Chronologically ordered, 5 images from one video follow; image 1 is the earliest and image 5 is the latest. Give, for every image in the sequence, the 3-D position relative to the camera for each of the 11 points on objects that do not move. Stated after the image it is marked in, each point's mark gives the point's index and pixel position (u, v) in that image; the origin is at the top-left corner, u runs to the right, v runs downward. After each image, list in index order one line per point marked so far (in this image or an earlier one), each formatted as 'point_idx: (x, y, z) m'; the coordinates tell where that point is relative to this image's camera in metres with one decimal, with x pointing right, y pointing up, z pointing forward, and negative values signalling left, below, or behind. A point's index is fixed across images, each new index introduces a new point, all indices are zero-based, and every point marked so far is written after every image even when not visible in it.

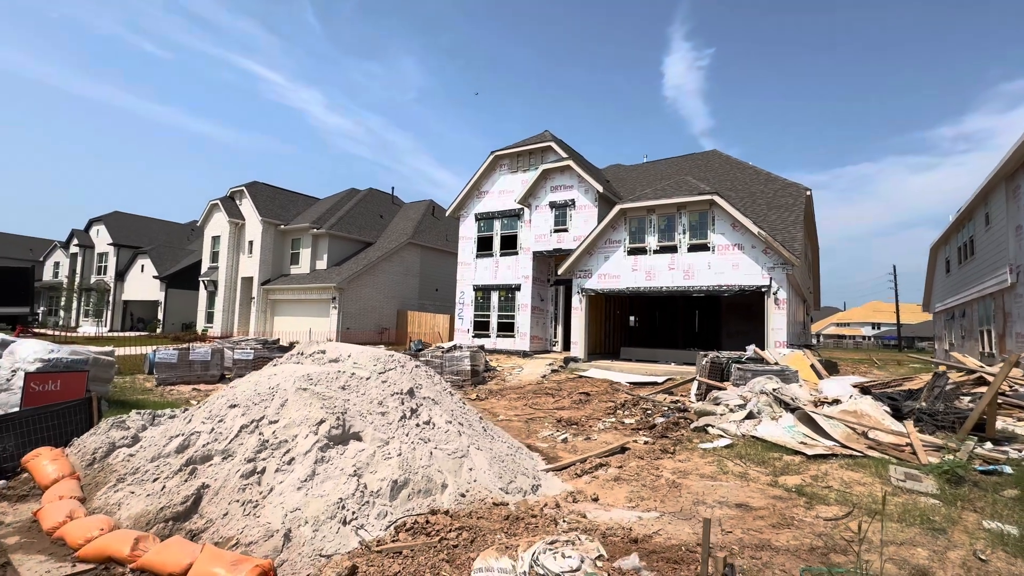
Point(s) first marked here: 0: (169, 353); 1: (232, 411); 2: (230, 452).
0: (-8.5, -1.6, +12.5) m
1: (-3.0, -1.3, +5.4) m
2: (-2.7, -1.6, +4.9) m
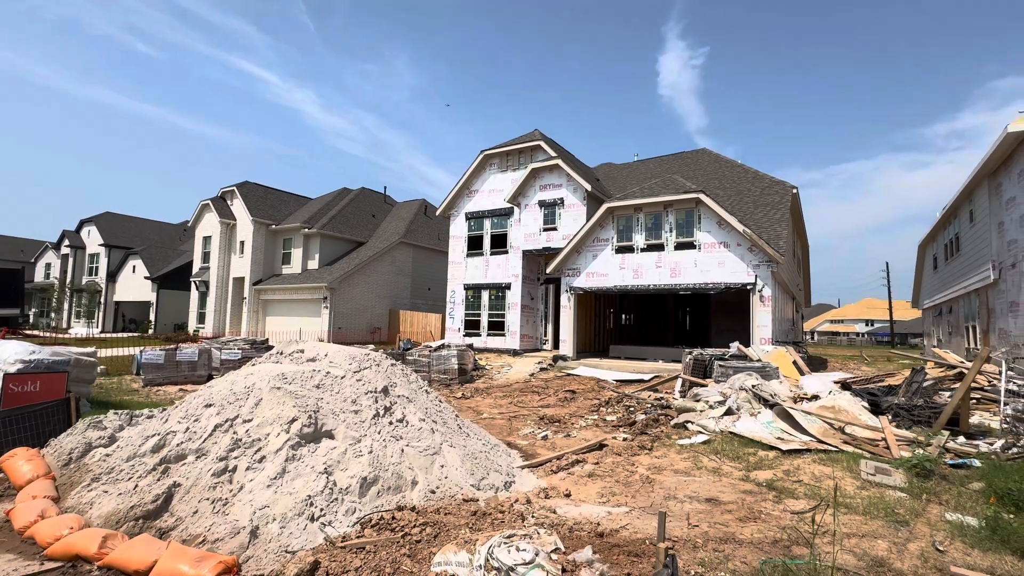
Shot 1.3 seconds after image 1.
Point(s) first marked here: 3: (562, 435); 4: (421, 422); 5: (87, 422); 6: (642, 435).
0: (-8.8, -1.6, +12.5) m
1: (-3.3, -1.3, +5.5) m
2: (-3.0, -1.6, +4.9) m
3: (+0.8, -2.3, +8.1) m
4: (-1.0, -1.4, +5.4) m
5: (-5.0, -1.6, +5.9) m
6: (+2.0, -2.3, +7.9) m
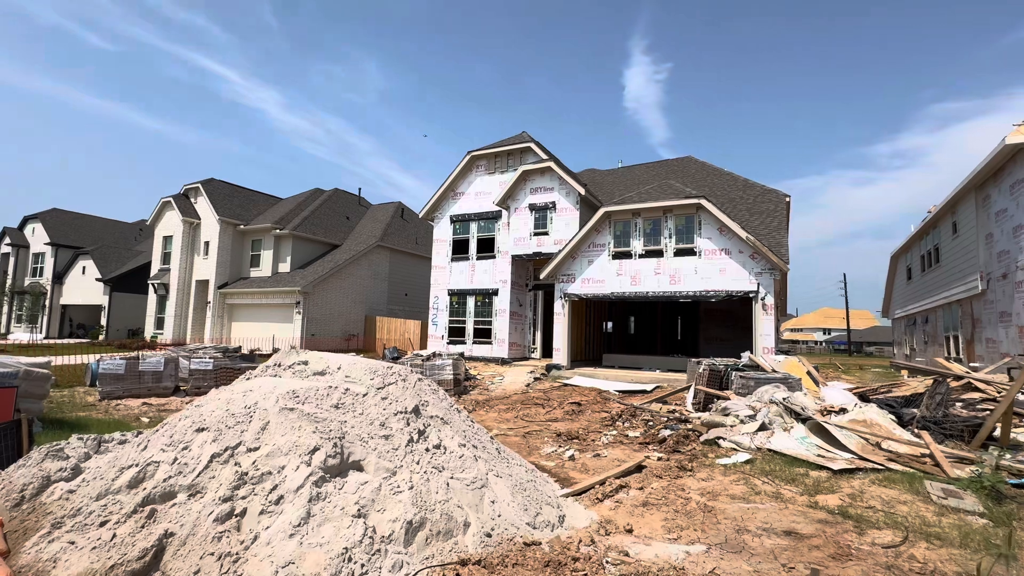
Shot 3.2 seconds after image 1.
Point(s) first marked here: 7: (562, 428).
0: (-8.7, -1.7, +11.1) m
1: (-2.8, -1.3, +4.5) m
2: (-2.5, -1.6, +4.0) m
3: (+1.1, -2.4, +7.4) m
4: (-0.5, -1.5, +4.6) m
5: (-4.5, -1.6, +4.9) m
6: (+2.4, -2.4, +7.3) m
7: (+0.9, -2.6, +9.2) m
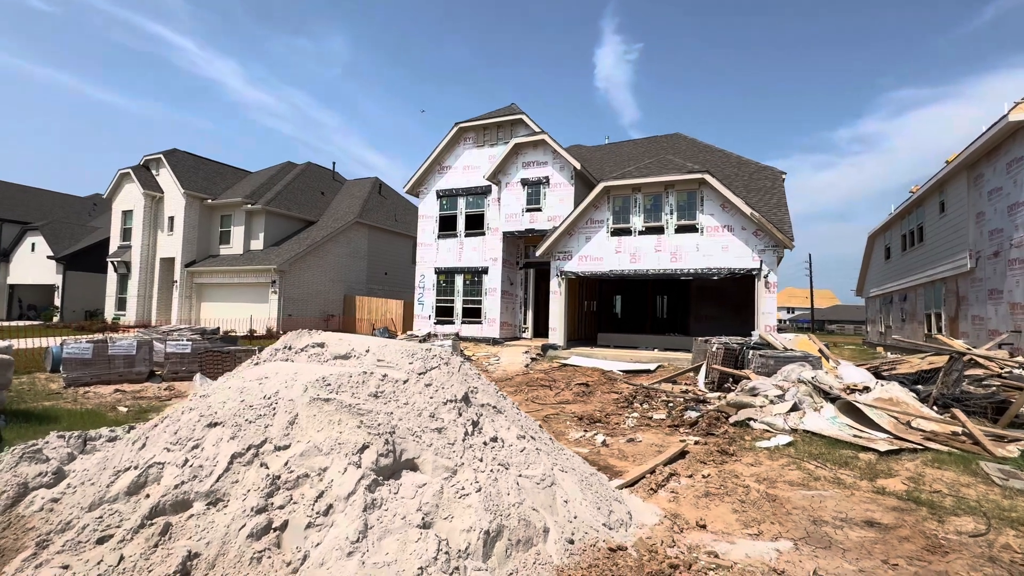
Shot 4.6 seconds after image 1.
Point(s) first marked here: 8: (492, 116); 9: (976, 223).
0: (-8.6, -1.2, +10.1) m
1: (-2.3, -1.1, +3.8) m
2: (-1.9, -1.4, +3.3) m
3: (+1.5, -2.1, +7.0) m
4: (+0.1, -1.2, +4.0) m
5: (-4.0, -1.3, +4.1) m
6: (+2.7, -2.0, +6.9) m
7: (+1.1, -2.1, +8.8) m
8: (-0.8, +6.5, +19.2) m
9: (+14.1, +2.0, +15.3) m
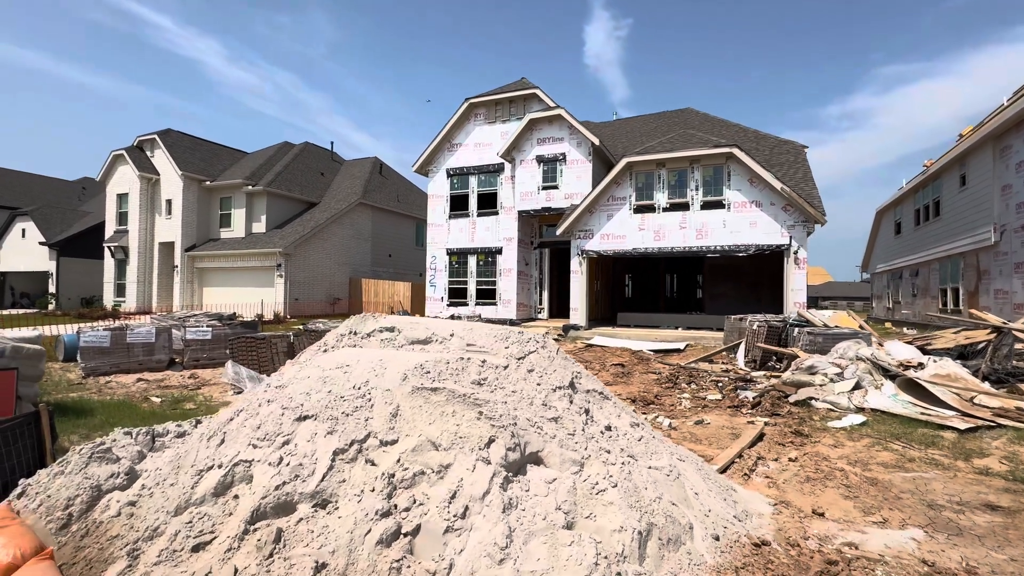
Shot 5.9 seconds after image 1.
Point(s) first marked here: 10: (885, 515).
0: (-7.9, -0.9, +9.6) m
1: (-1.4, -1.0, +3.5) m
2: (-1.1, -1.2, +3.0) m
3: (+2.3, -1.8, +6.7) m
4: (+0.9, -1.0, +3.7) m
5: (-3.1, -1.2, +3.7) m
6: (+3.5, -1.7, +6.7) m
7: (+1.9, -1.8, +8.5) m
8: (-0.3, +7.2, +18.5) m
9: (+14.7, +2.8, +15.1) m
10: (+2.9, -1.8, +4.0) m
